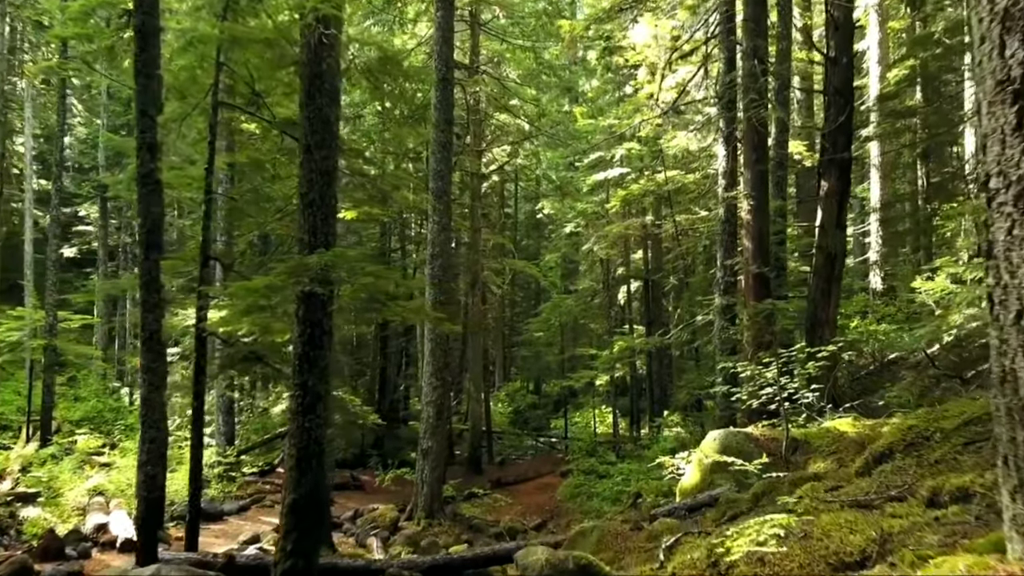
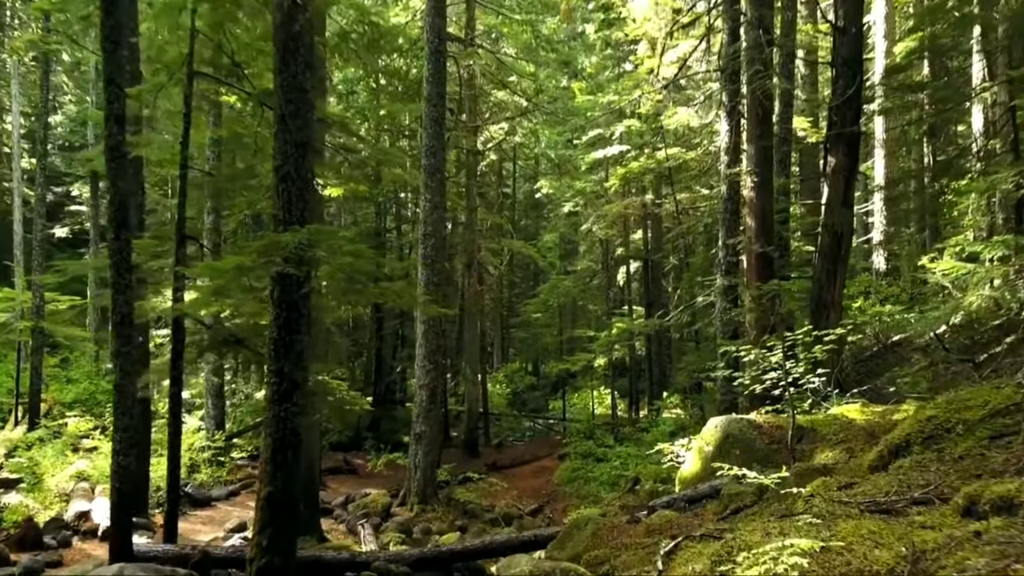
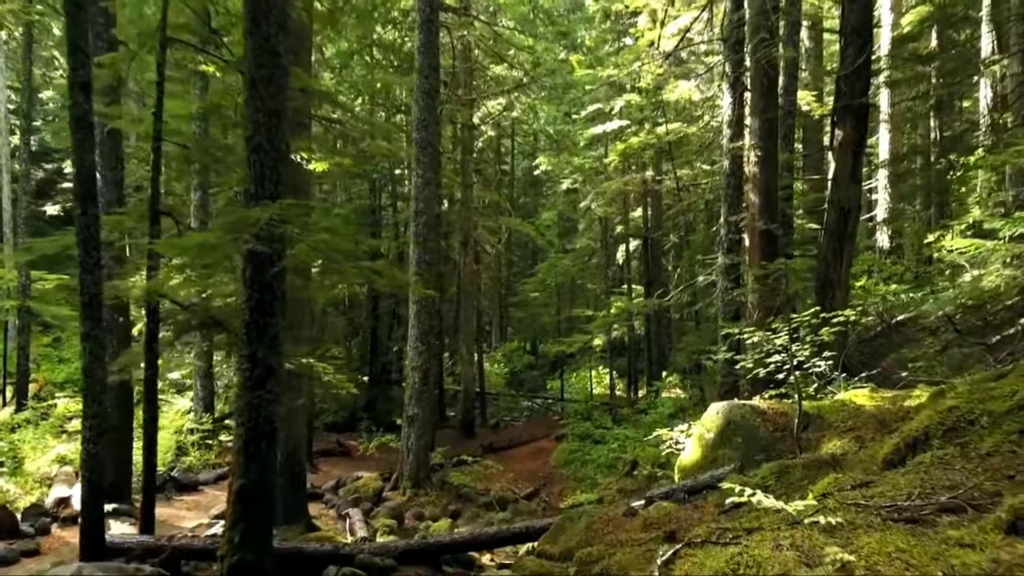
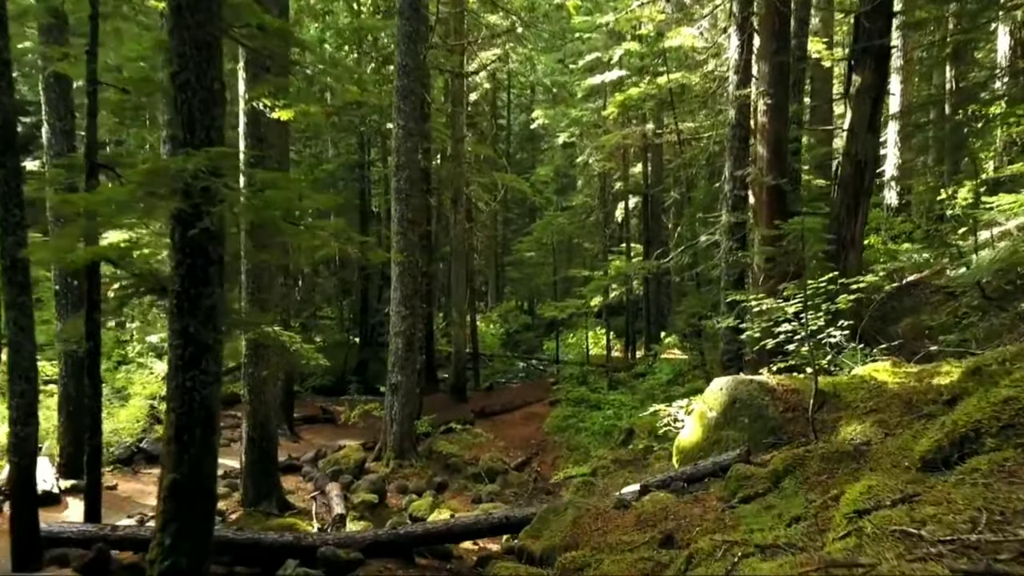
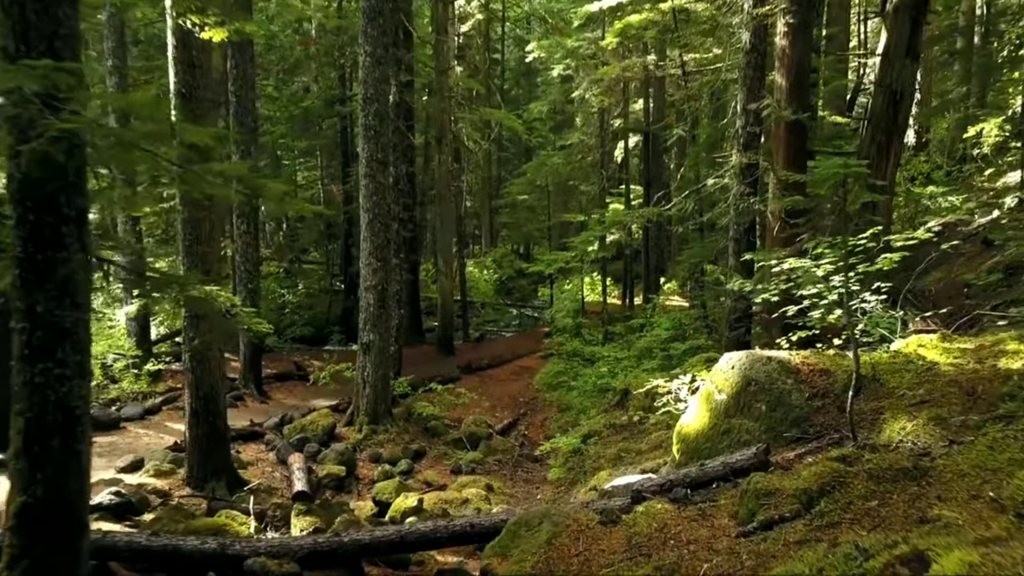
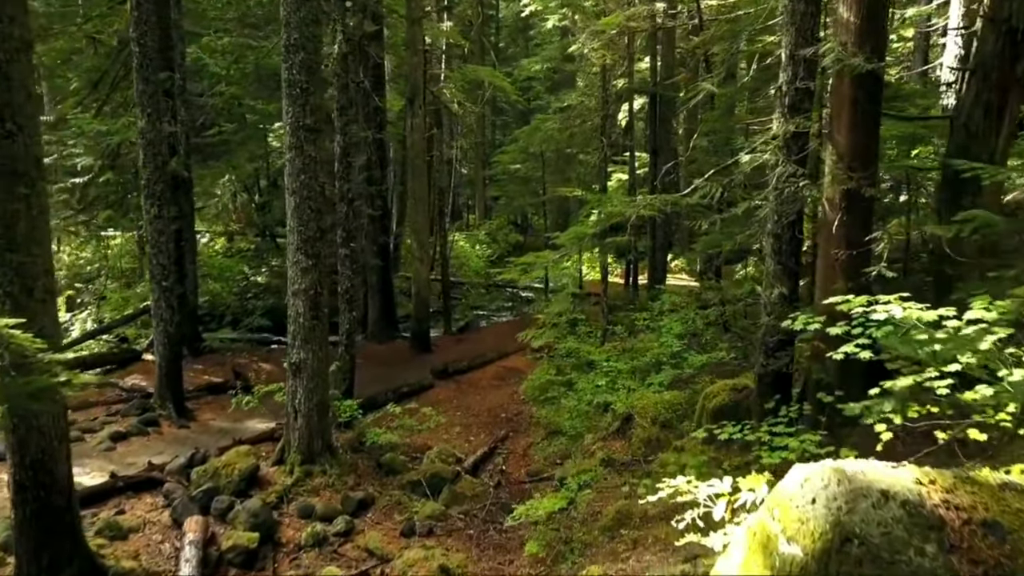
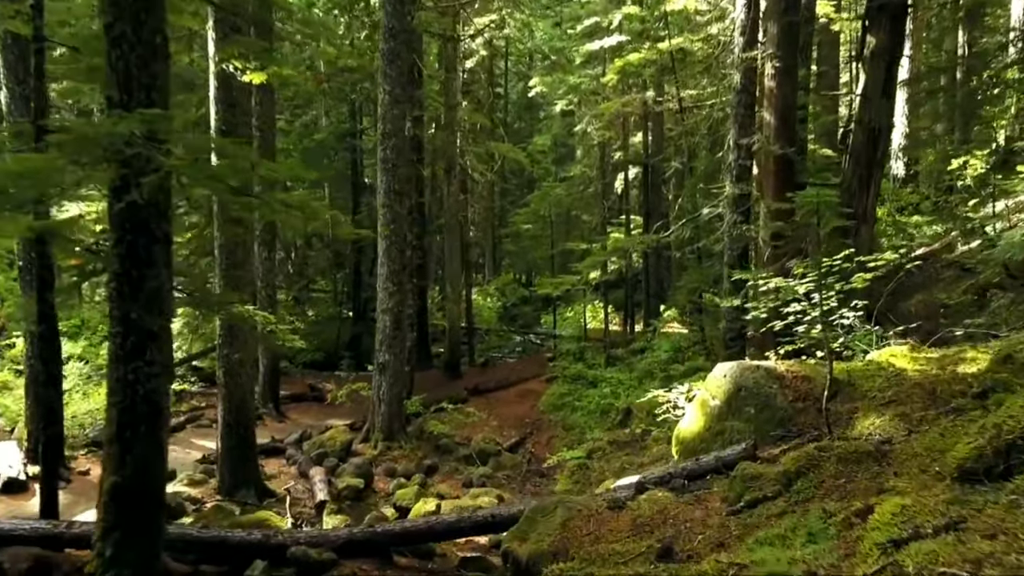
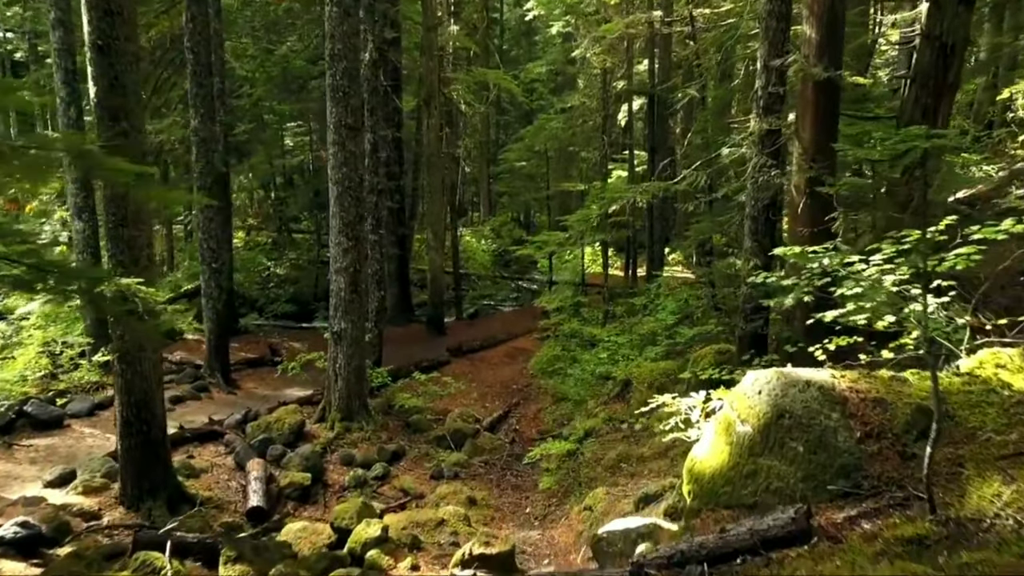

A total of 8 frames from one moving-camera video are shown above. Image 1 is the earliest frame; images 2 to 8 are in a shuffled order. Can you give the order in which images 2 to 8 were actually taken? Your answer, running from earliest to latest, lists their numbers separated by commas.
2, 3, 4, 7, 5, 8, 6
